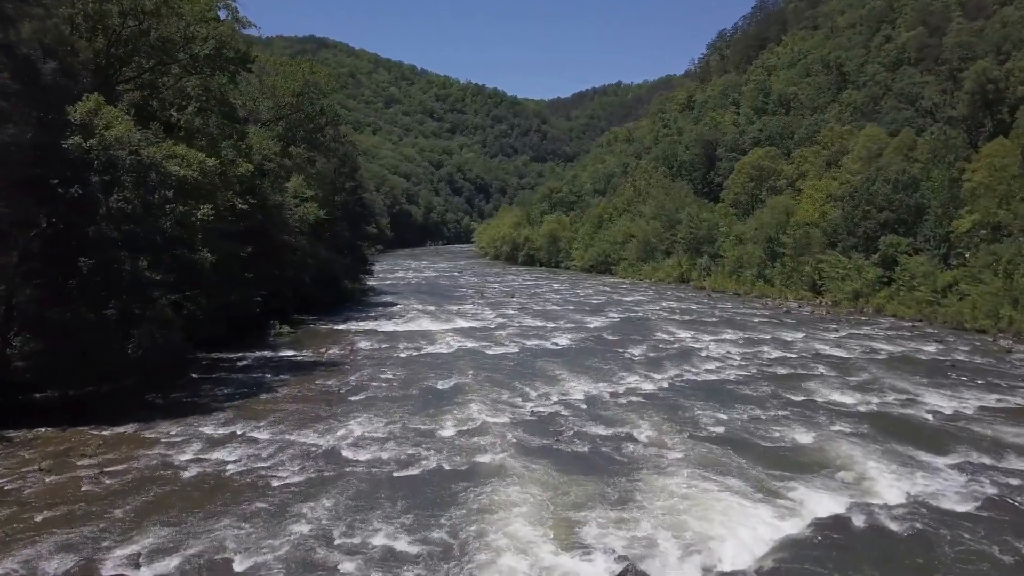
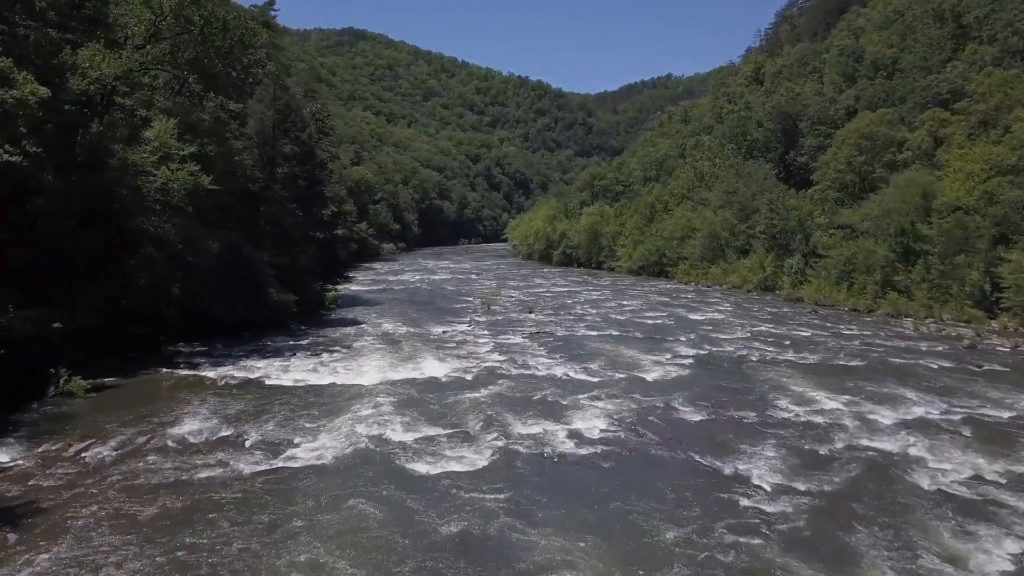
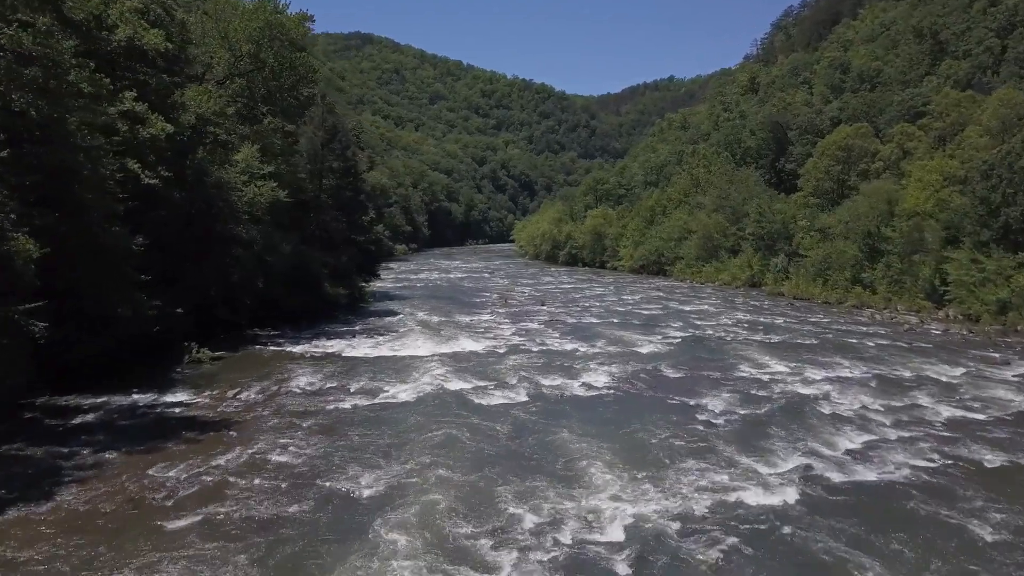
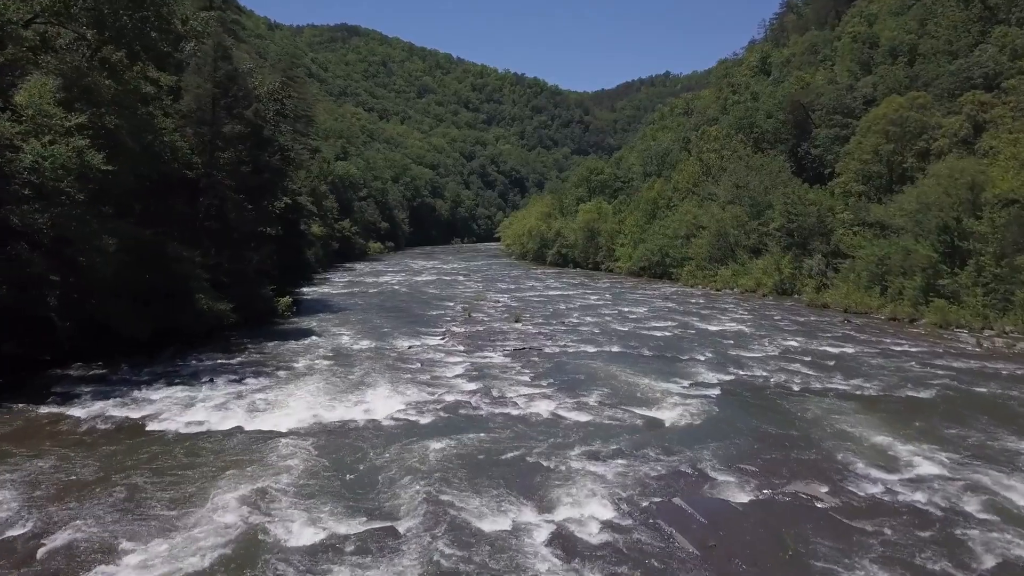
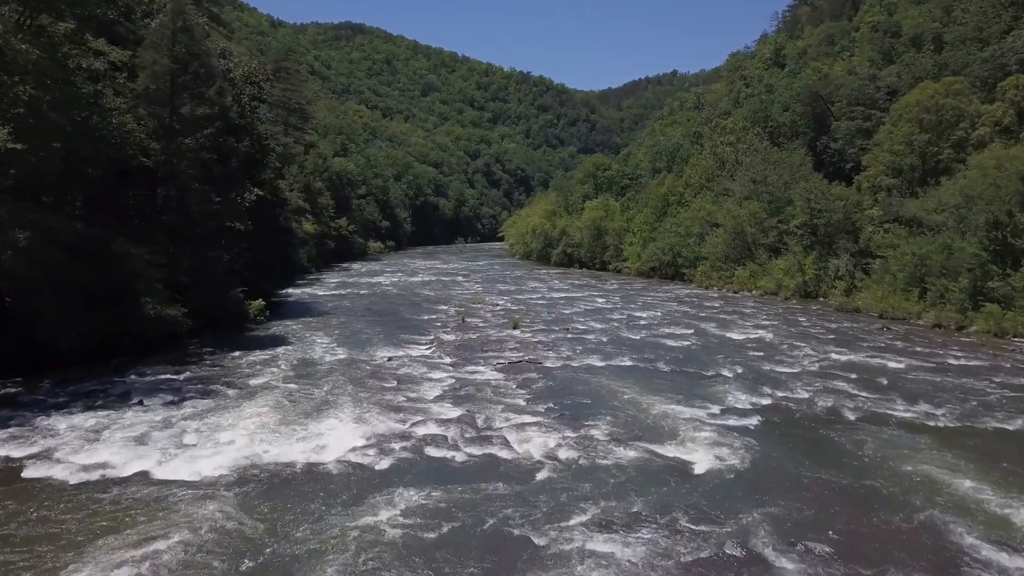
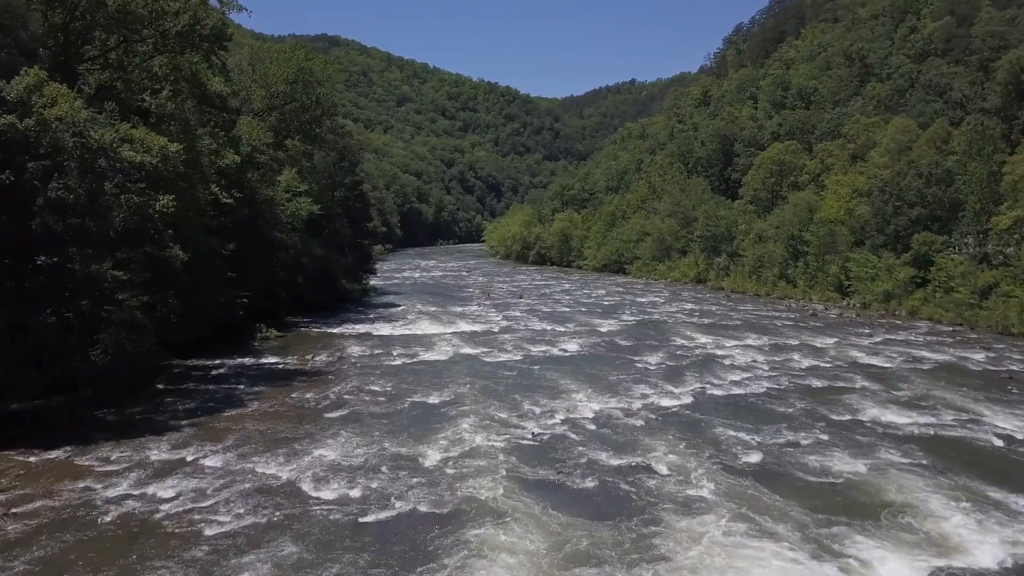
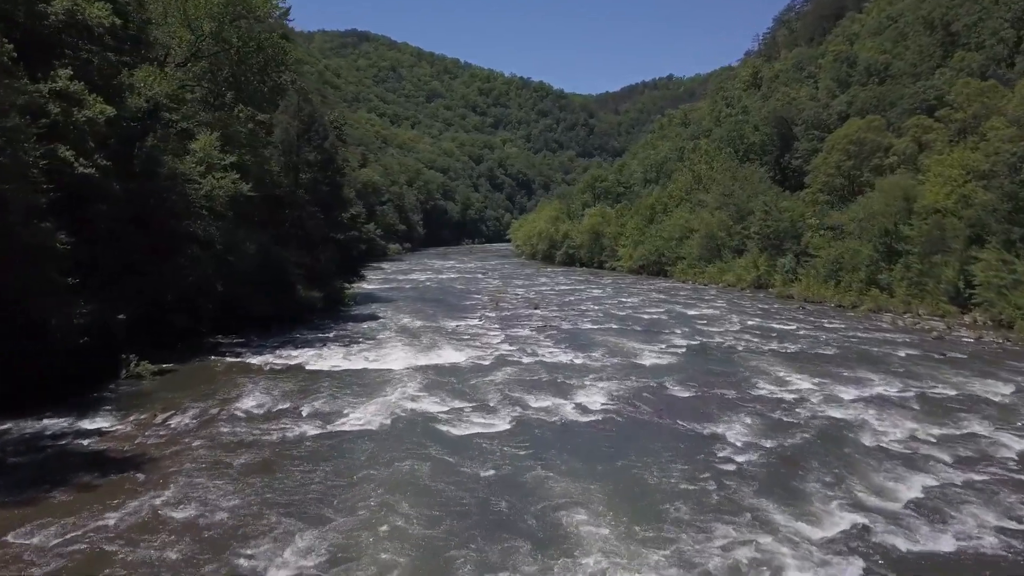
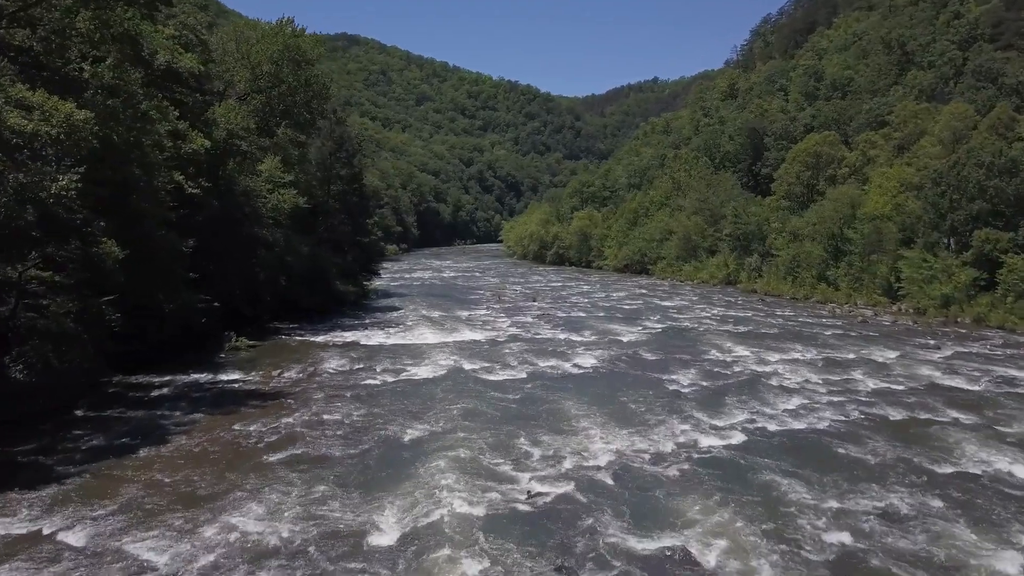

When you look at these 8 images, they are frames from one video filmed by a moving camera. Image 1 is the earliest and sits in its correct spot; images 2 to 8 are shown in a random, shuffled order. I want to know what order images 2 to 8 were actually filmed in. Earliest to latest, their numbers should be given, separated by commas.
6, 8, 3, 7, 2, 4, 5
